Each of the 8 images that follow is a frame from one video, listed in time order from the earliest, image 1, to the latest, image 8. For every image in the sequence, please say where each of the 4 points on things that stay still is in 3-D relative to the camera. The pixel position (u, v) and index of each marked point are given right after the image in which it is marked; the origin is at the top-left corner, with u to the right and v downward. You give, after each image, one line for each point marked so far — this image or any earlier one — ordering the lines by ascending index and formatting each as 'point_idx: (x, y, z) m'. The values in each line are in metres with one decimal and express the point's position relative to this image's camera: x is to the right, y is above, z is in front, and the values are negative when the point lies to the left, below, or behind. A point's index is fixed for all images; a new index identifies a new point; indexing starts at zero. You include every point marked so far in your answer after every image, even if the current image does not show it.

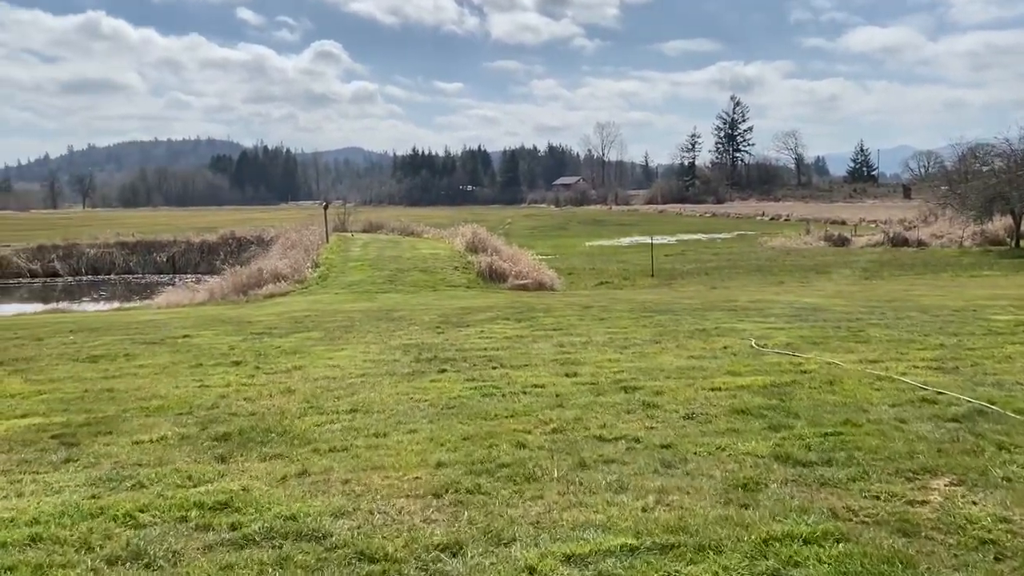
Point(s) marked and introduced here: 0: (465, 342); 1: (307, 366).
0: (-0.6, -0.7, +11.1) m
1: (-2.2, -0.9, +9.3) m
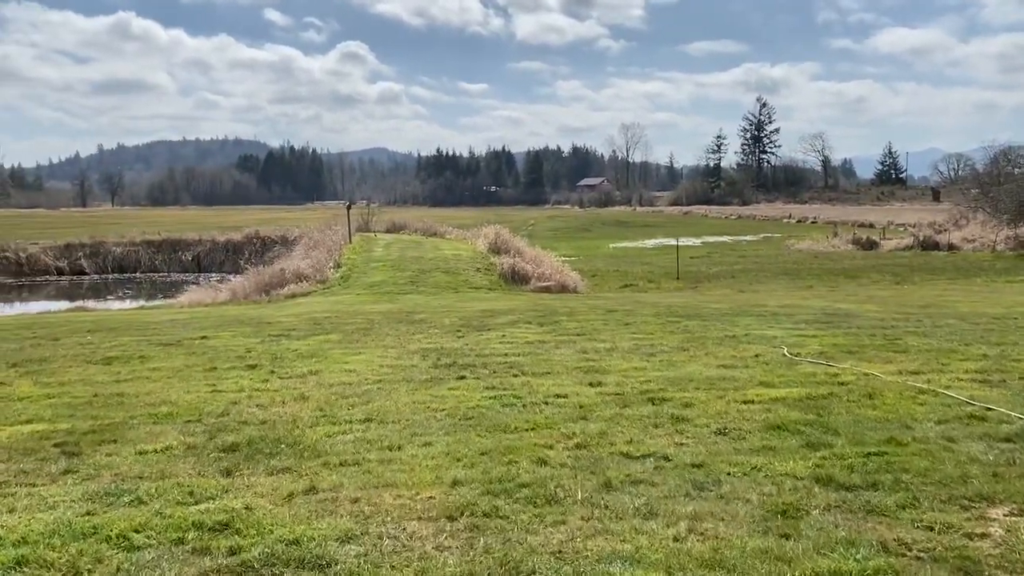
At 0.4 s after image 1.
0: (-0.3, -0.7, +10.8) m
1: (-2.0, -0.9, +9.1) m
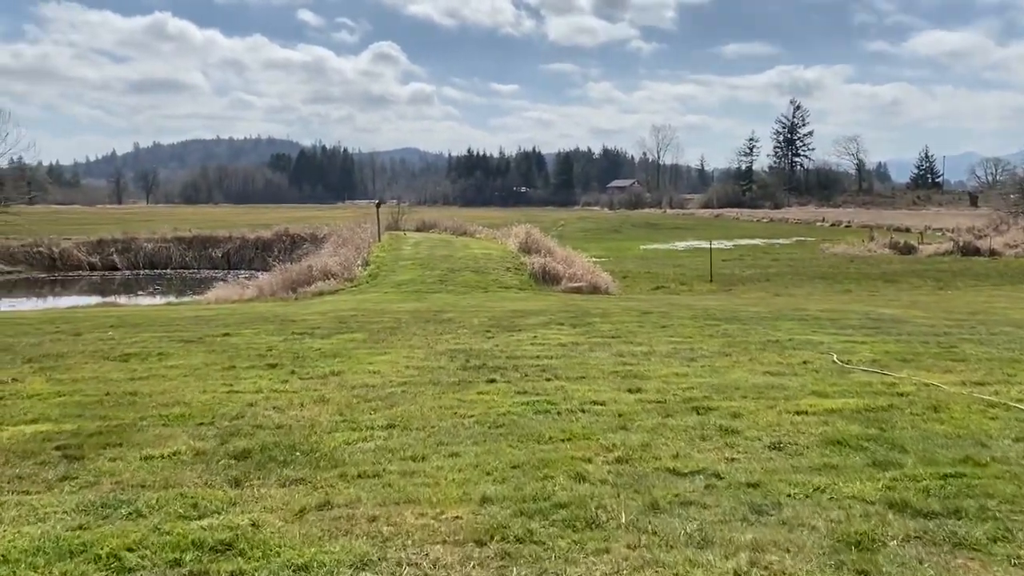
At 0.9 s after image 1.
0: (+0.1, -0.7, +10.3) m
1: (-1.7, -0.9, +8.6) m
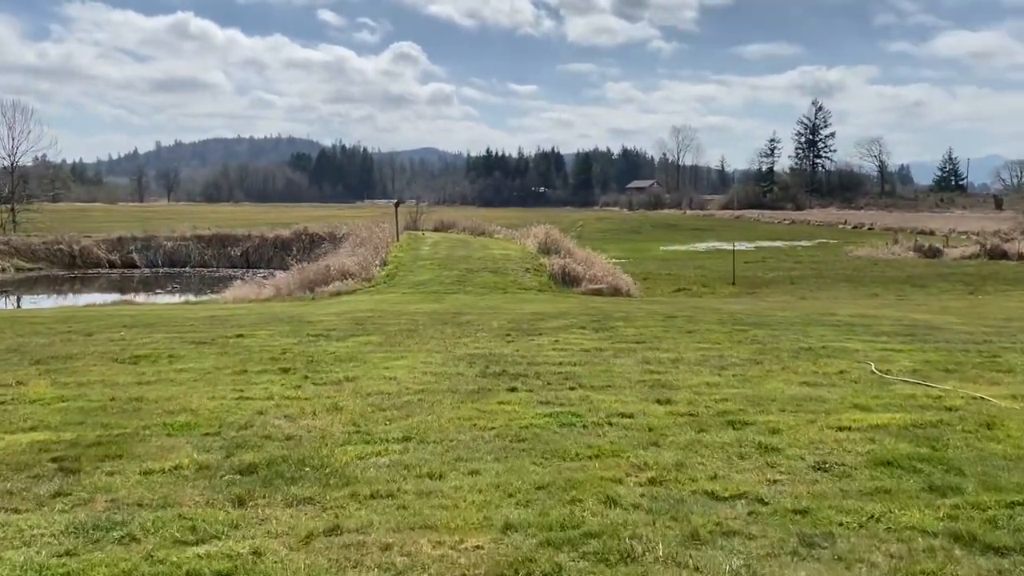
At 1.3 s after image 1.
0: (+0.3, -0.8, +9.9) m
1: (-1.5, -0.9, +8.3) m
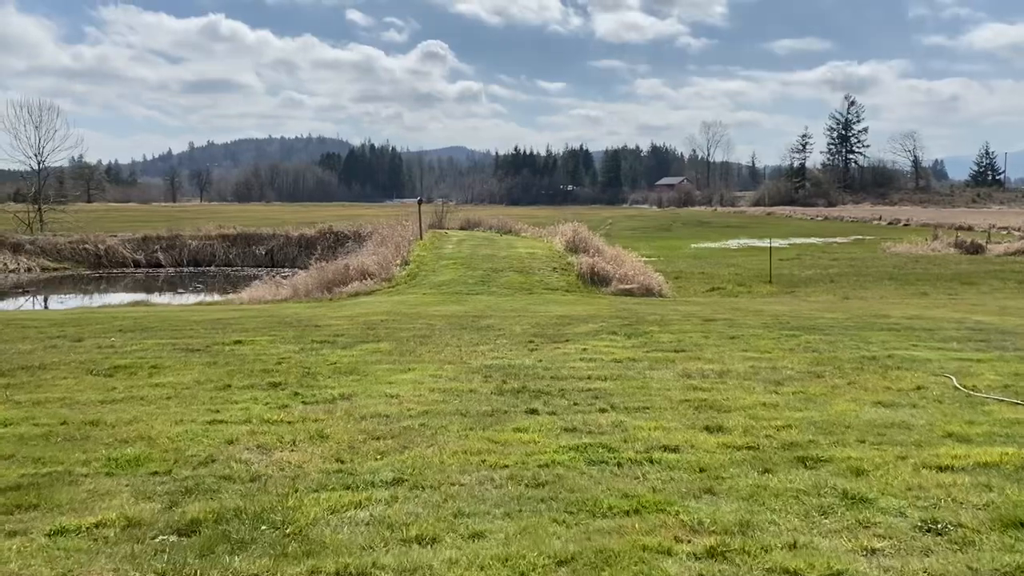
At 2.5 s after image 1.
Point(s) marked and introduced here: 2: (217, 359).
0: (+0.5, -0.8, +8.7) m
1: (-1.3, -0.9, +7.2) m
2: (-3.3, -0.8, +9.4) m
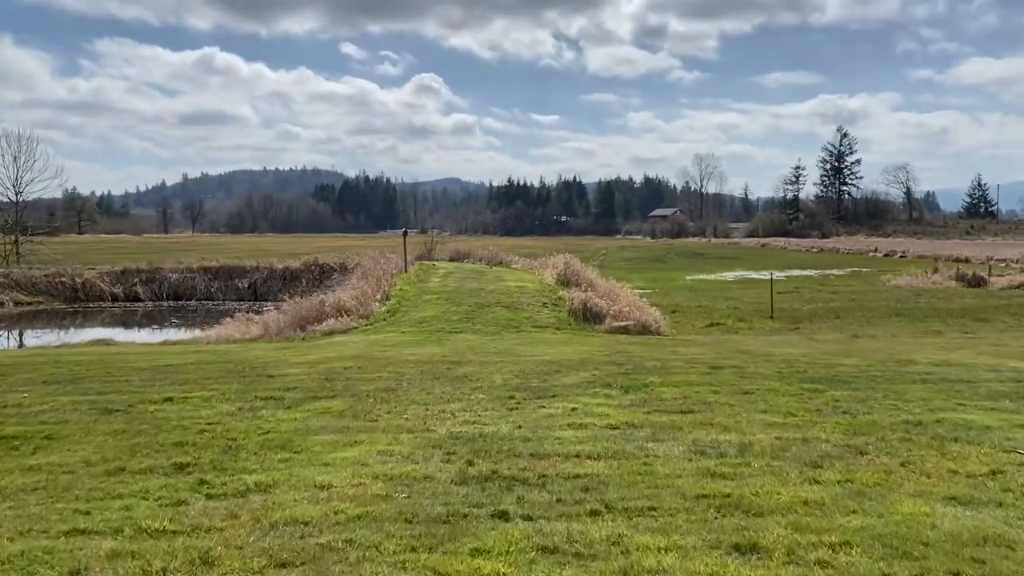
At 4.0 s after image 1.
0: (+0.3, -1.2, +7.2) m
1: (-1.5, -1.3, +5.6) m
2: (-3.5, -1.3, +7.9) m
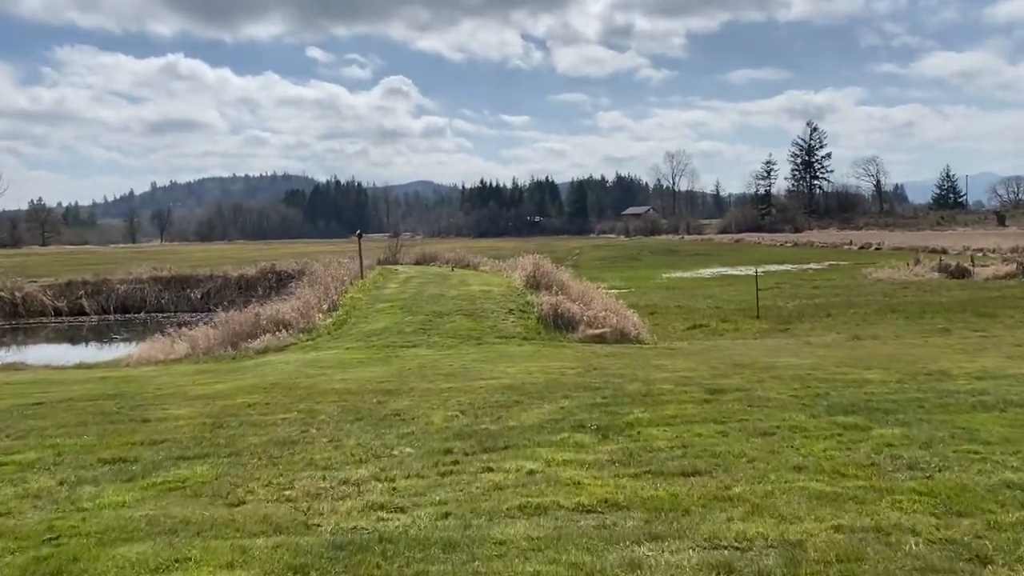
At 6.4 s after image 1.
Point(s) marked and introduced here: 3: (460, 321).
0: (-0.2, -1.3, +4.7) m
1: (-1.9, -1.4, +3.0) m
2: (-4.0, -1.4, +5.2) m
3: (-1.2, -0.8, +19.9) m
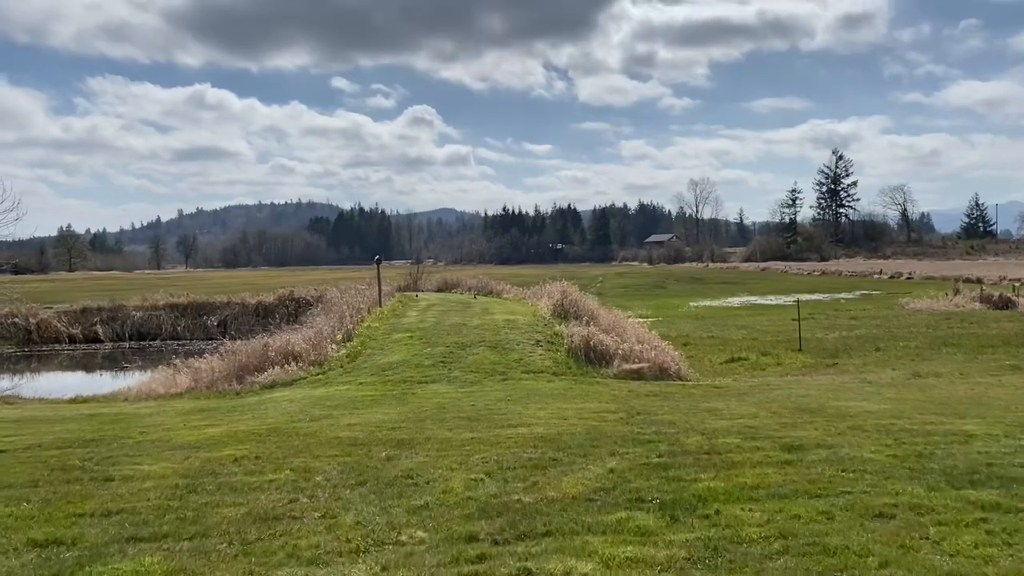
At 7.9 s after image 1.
0: (+0.1, -1.5, +3.1) m
1: (-1.8, -1.5, +1.5) m
2: (-3.7, -1.6, +3.7) m
3: (-0.6, -1.4, +18.3) m
